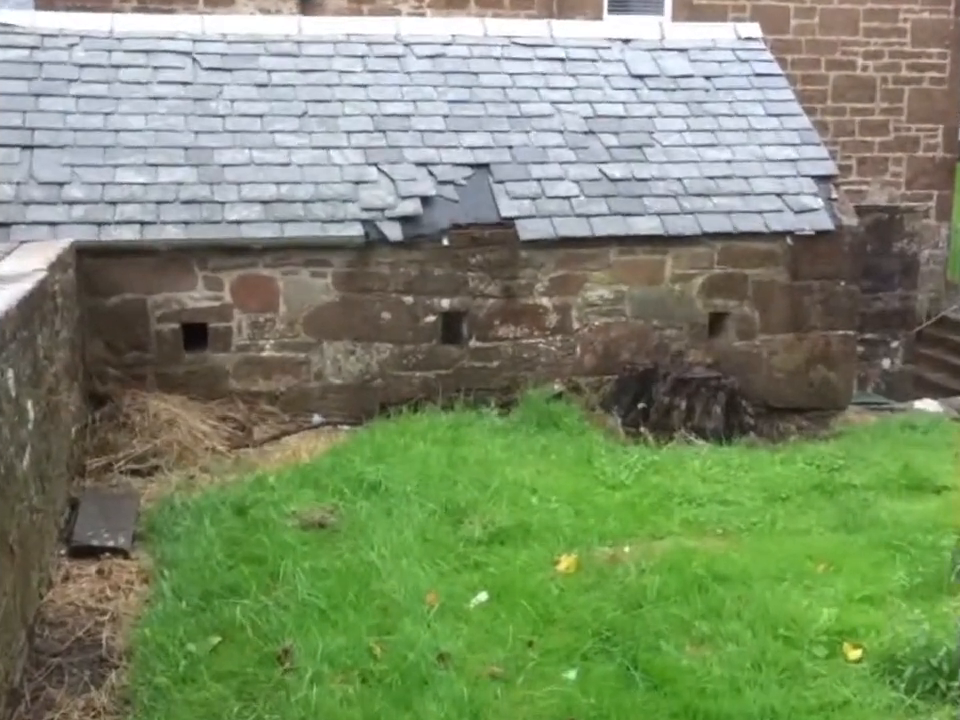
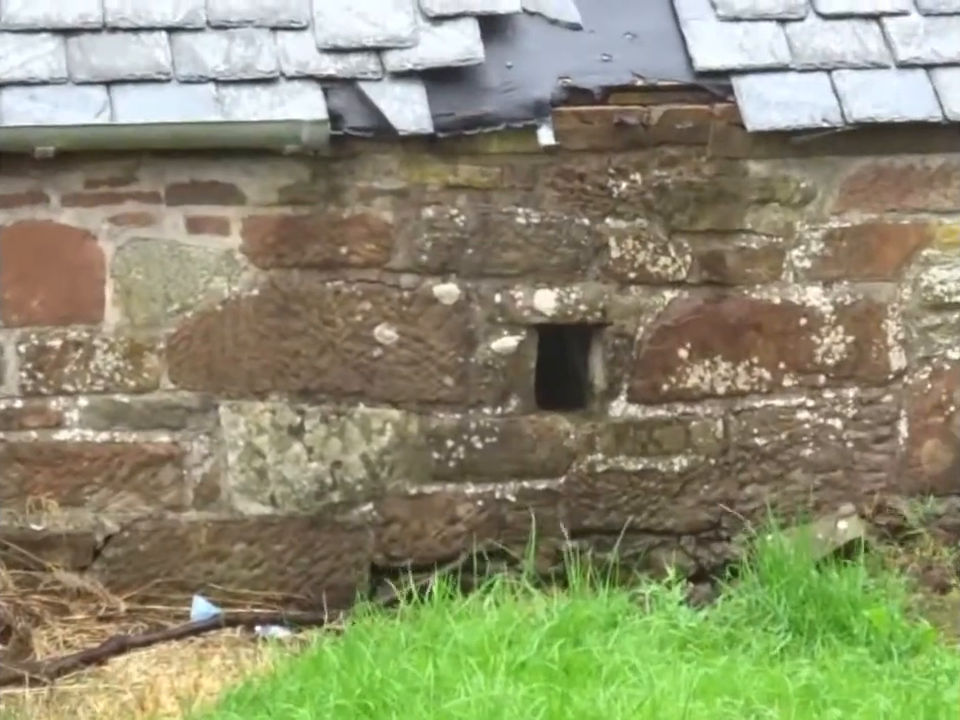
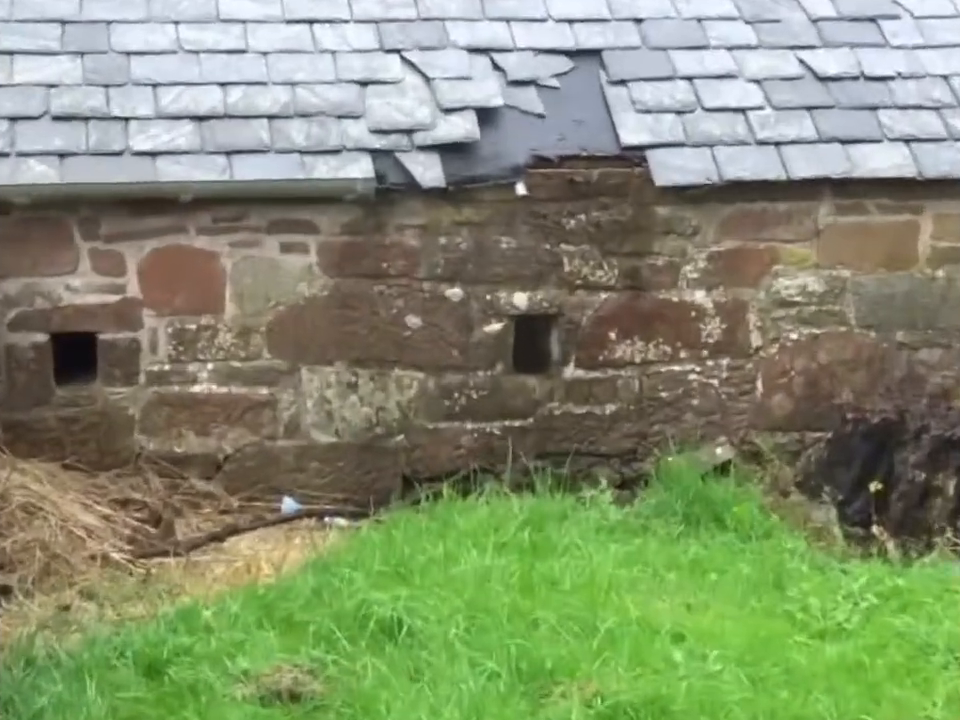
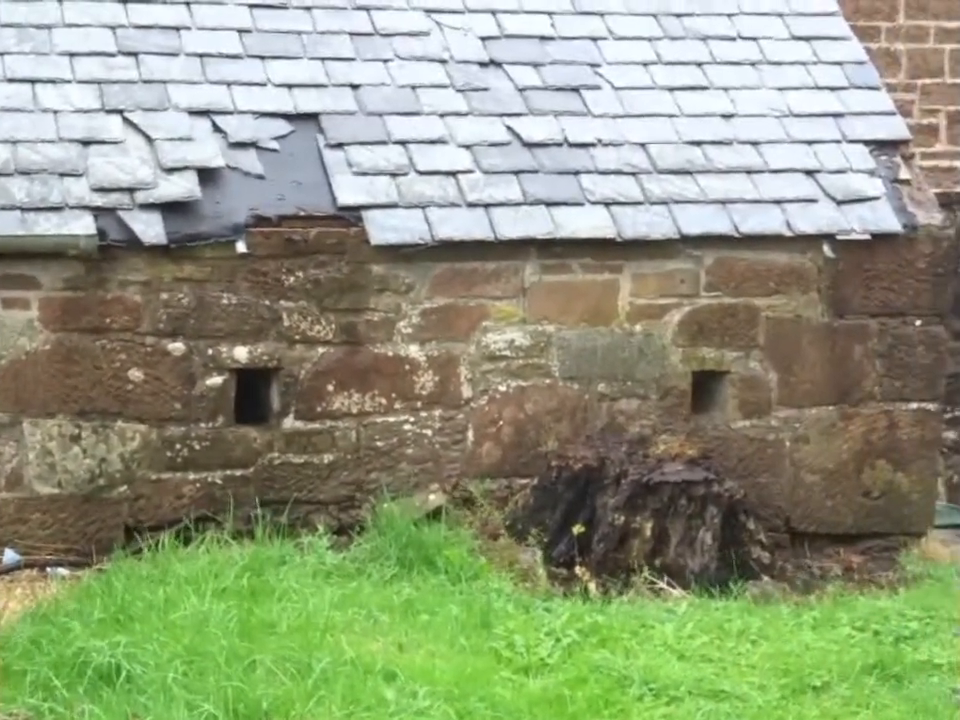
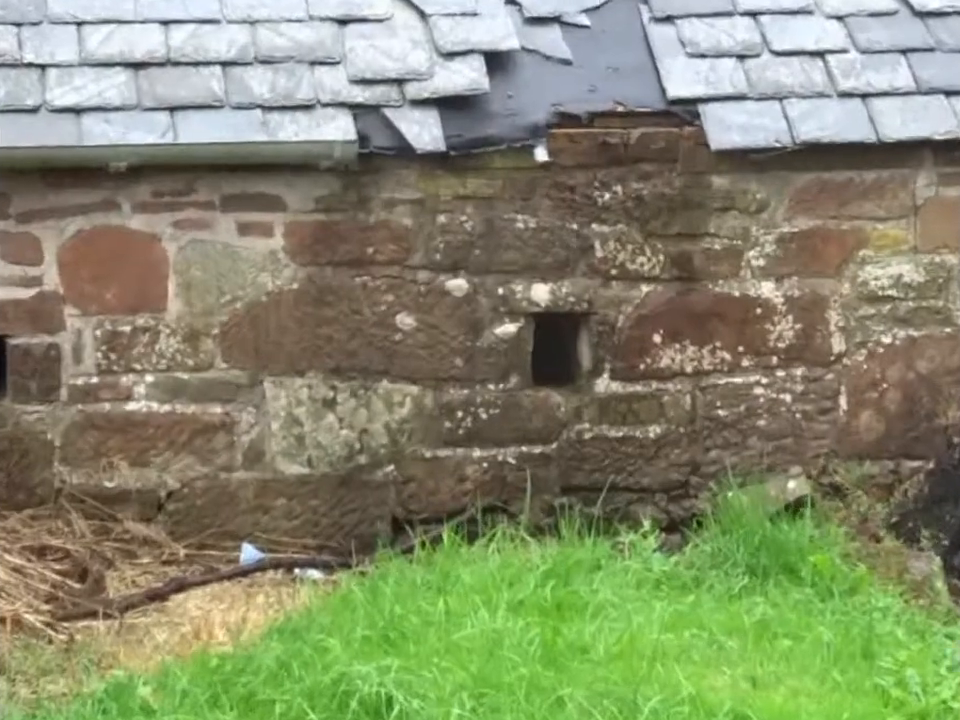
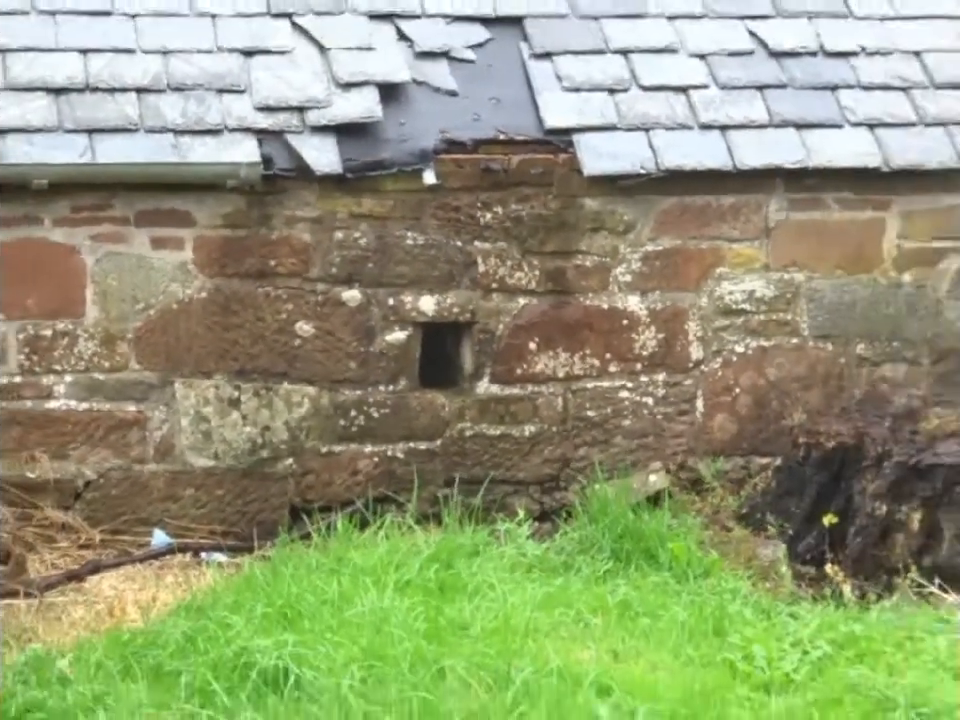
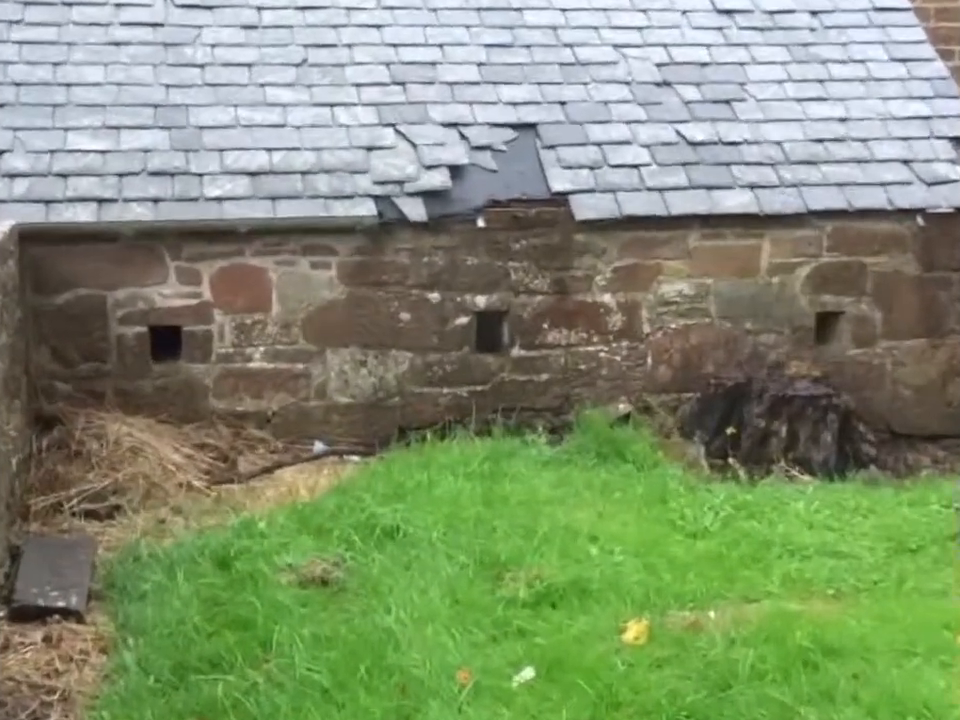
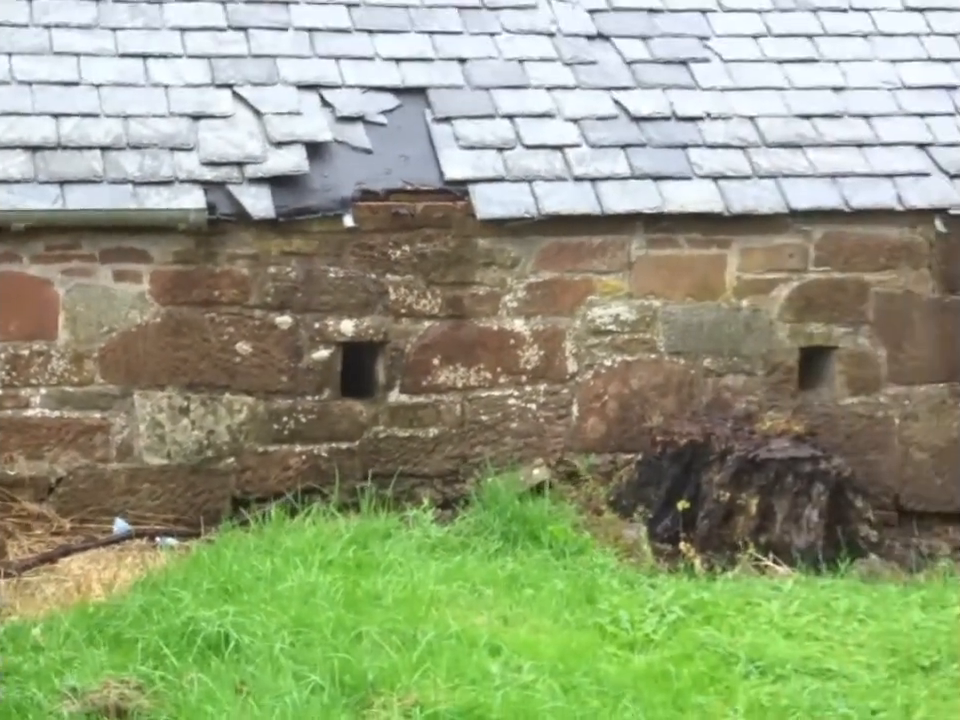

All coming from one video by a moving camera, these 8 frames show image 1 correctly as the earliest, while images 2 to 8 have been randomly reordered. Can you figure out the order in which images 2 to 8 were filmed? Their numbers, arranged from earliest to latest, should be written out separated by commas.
7, 3, 5, 2, 6, 8, 4
